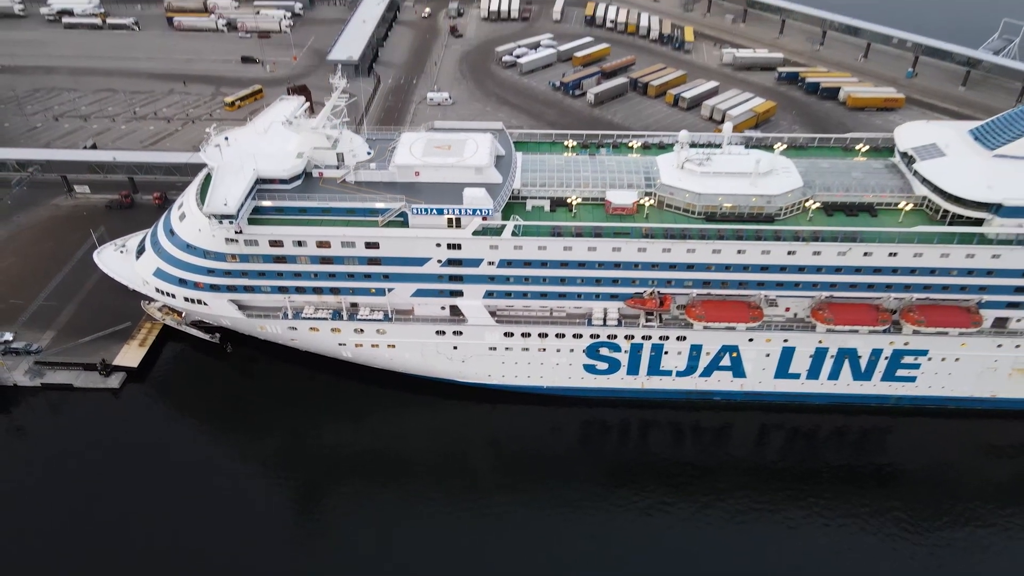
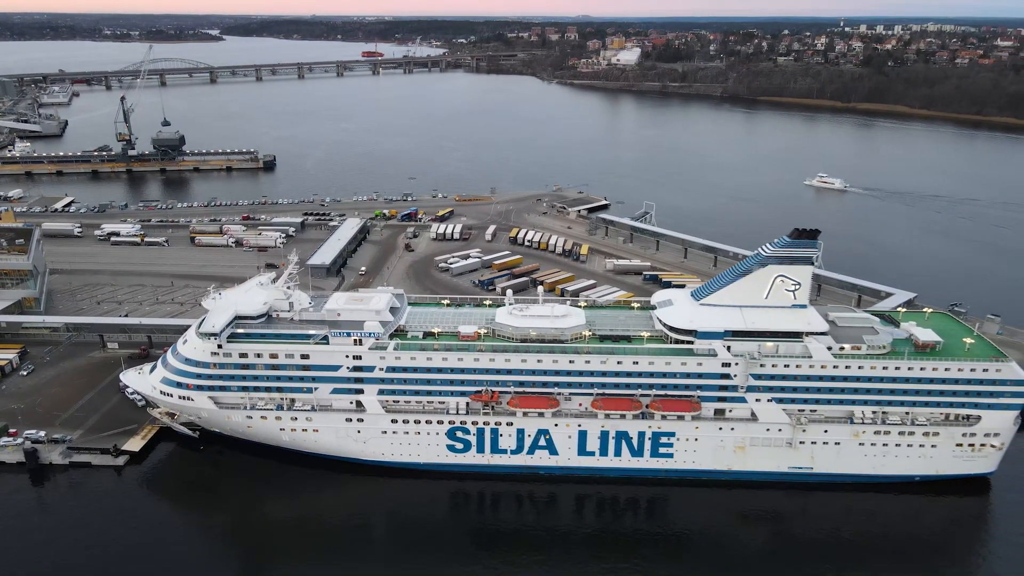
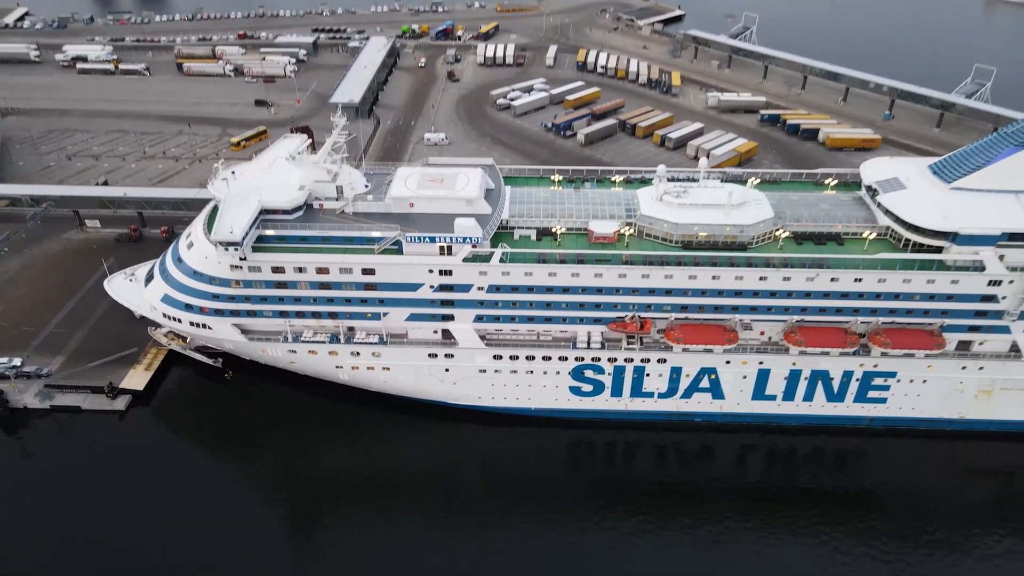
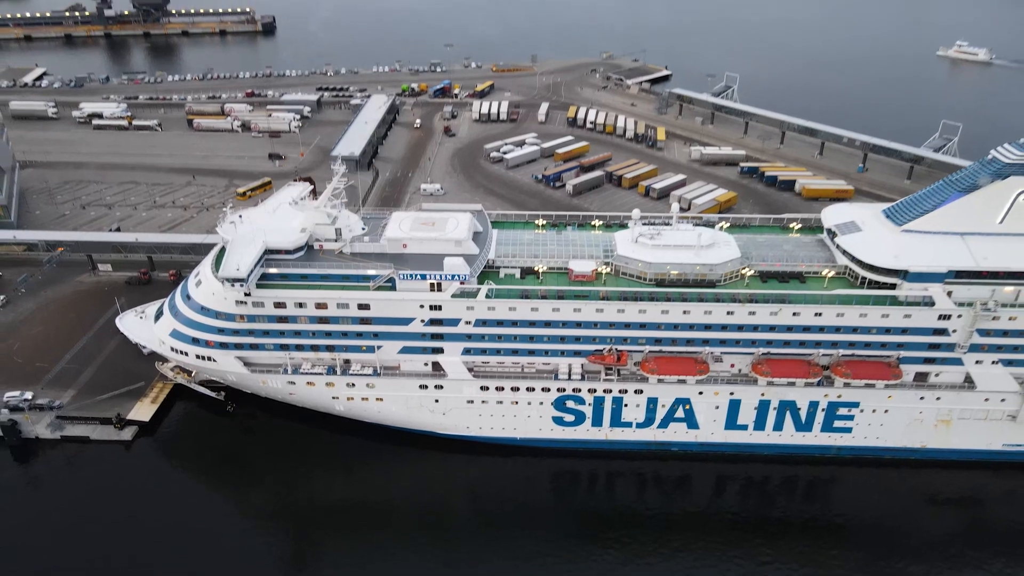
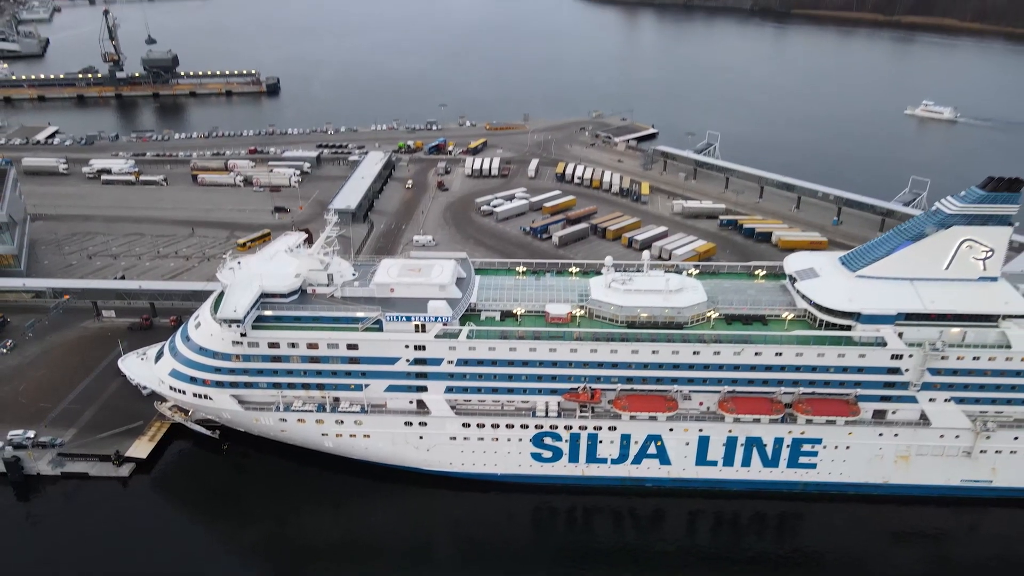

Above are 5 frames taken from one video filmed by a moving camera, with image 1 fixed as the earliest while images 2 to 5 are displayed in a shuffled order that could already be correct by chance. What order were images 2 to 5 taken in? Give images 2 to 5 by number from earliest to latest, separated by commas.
3, 4, 5, 2
